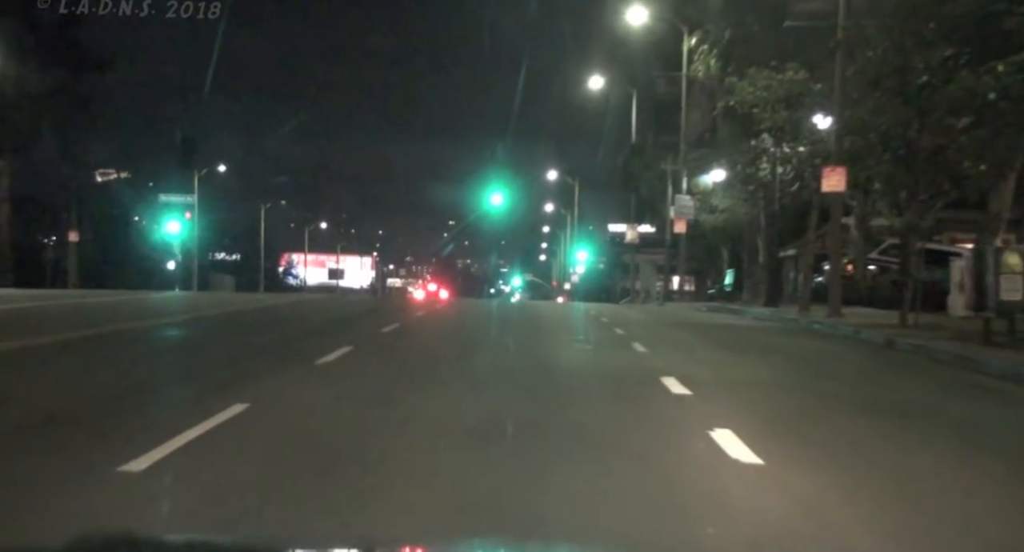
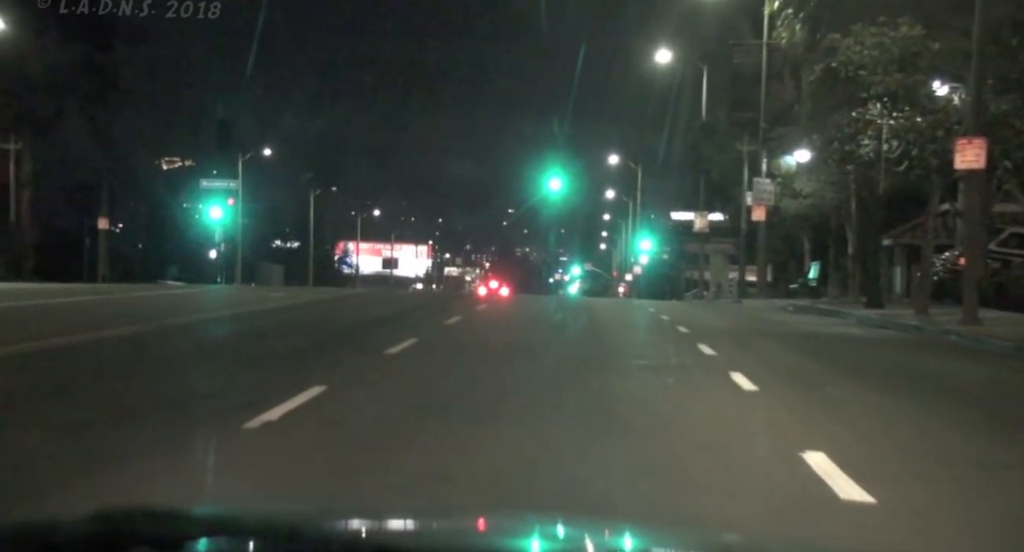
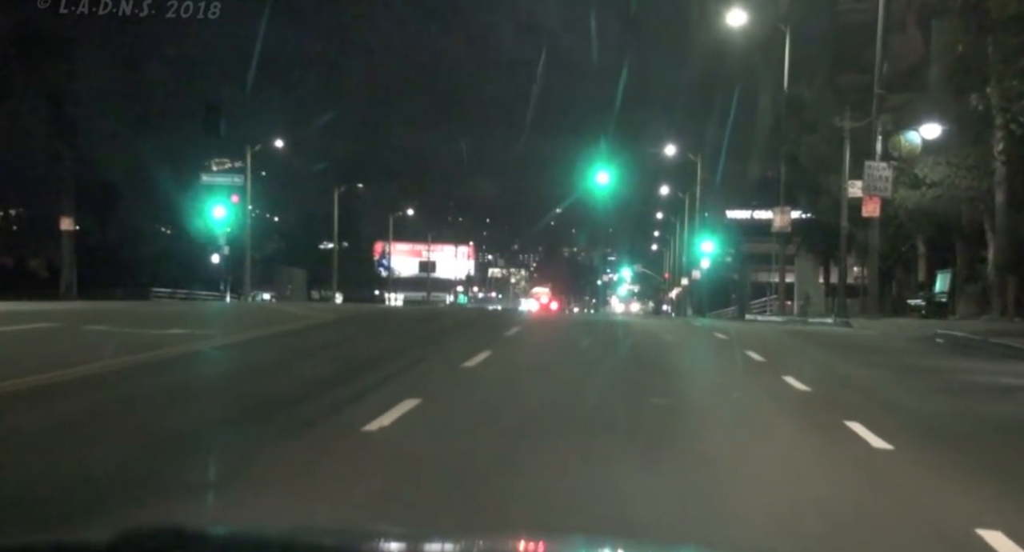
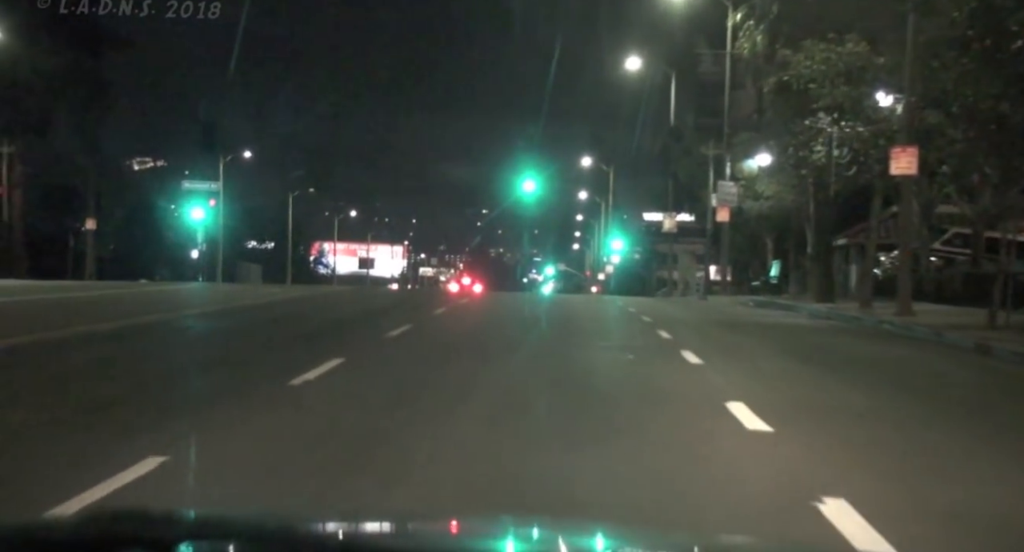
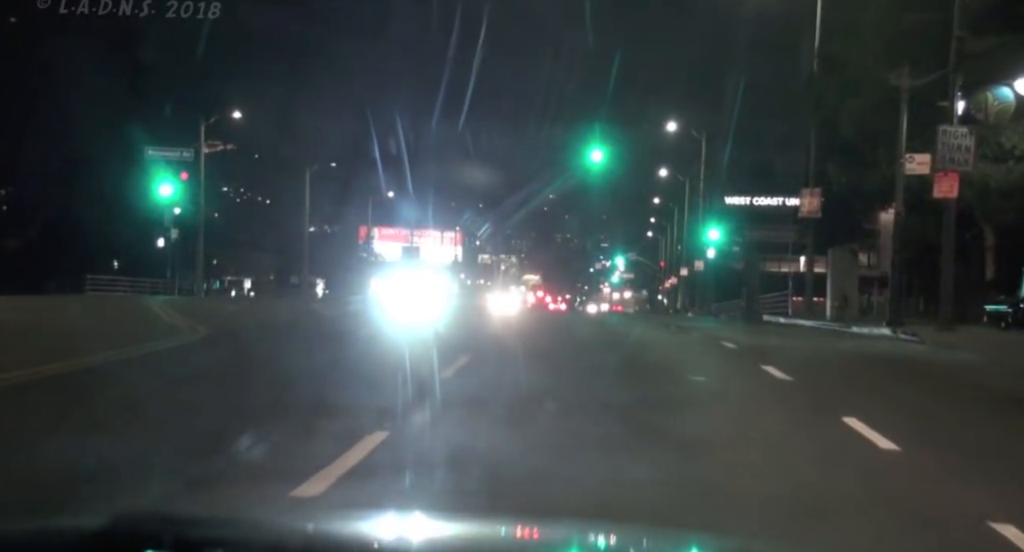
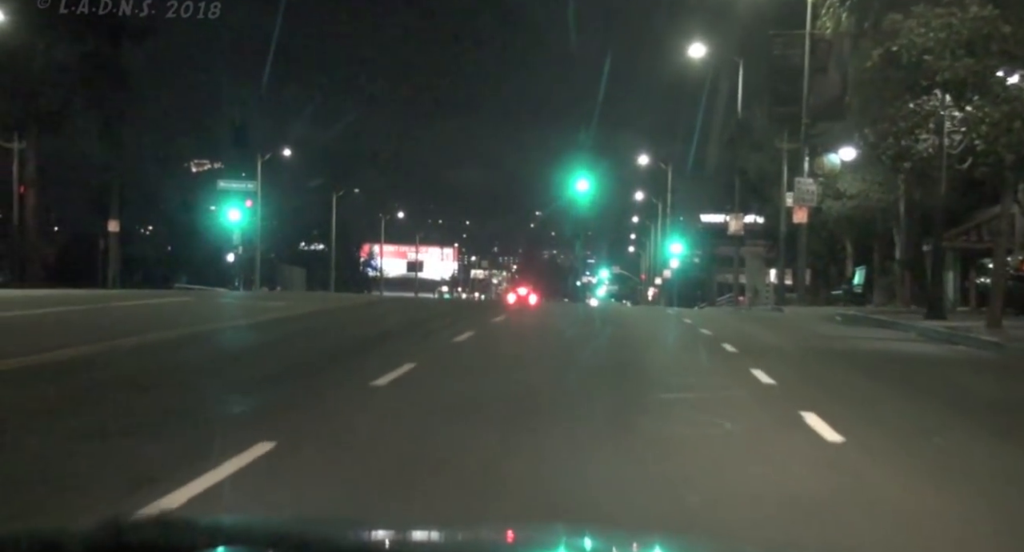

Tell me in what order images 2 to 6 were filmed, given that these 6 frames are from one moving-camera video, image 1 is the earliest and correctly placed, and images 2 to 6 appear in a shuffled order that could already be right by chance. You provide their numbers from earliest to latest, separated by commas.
4, 2, 6, 3, 5
